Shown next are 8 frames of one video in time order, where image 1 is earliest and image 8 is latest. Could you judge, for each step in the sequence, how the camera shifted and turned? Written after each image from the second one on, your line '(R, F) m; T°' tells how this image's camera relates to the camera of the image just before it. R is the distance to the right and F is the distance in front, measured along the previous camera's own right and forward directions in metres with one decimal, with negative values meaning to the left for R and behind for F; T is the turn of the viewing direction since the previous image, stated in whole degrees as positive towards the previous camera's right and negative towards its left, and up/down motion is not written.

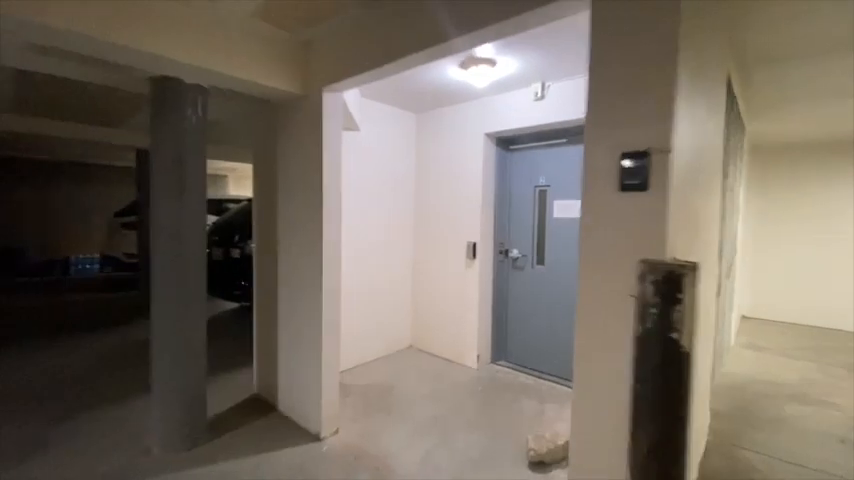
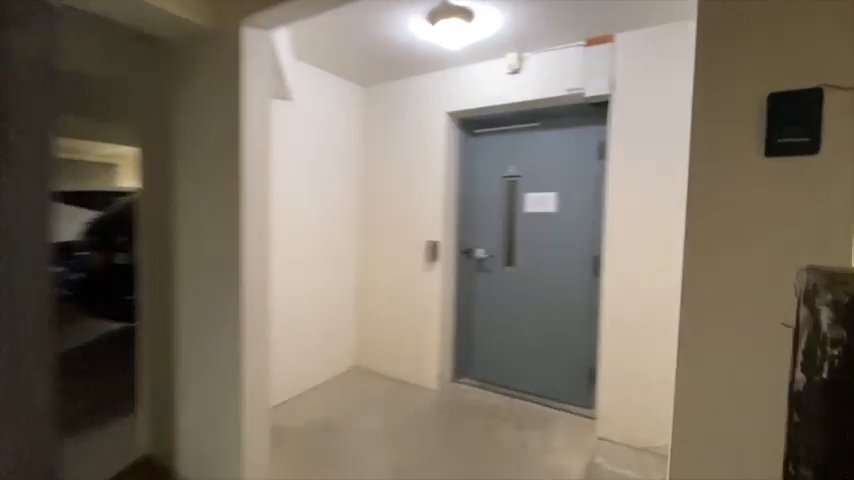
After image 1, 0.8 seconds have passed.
(-0.2, +0.6) m; +11°
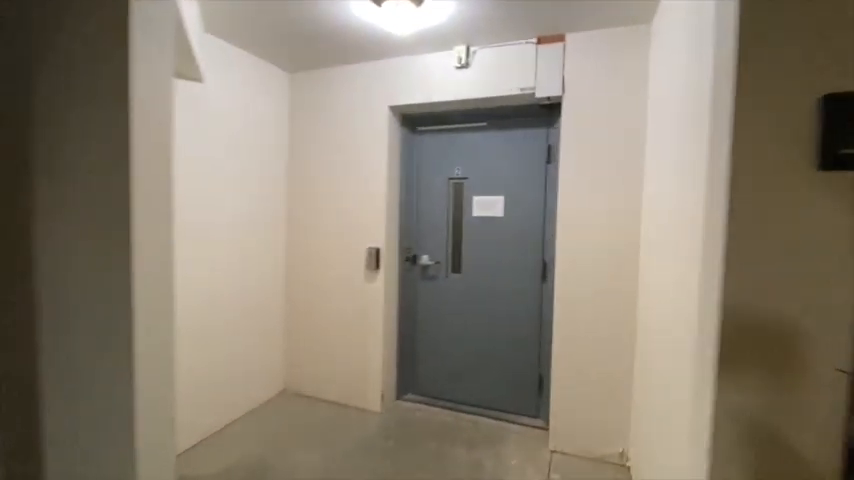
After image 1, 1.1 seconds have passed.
(-0.1, +0.2) m; +10°
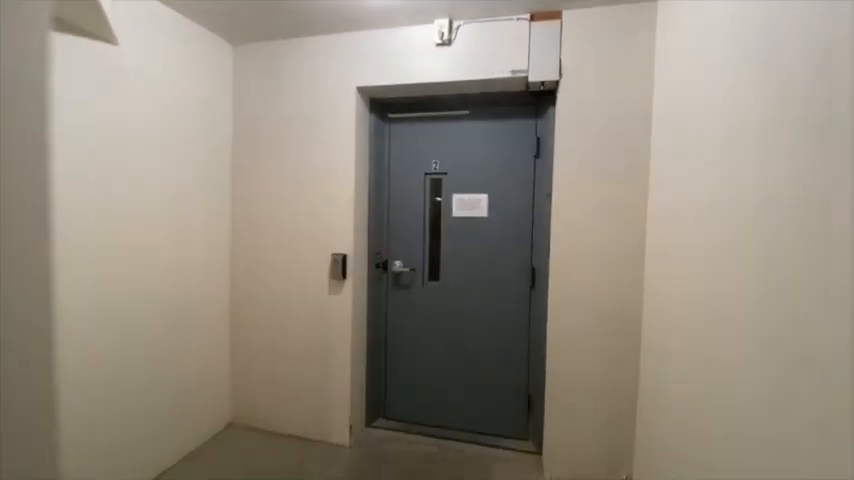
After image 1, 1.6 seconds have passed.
(-0.1, +0.3) m; +7°
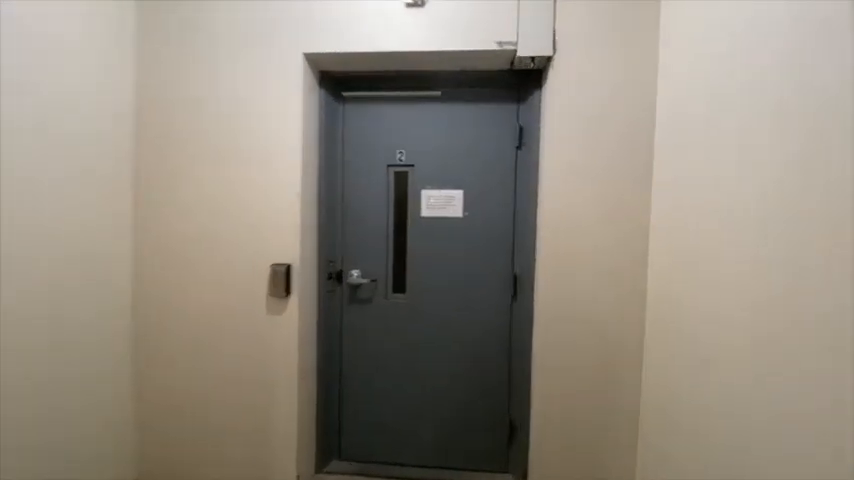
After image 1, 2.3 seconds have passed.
(-0.1, +0.4) m; +8°
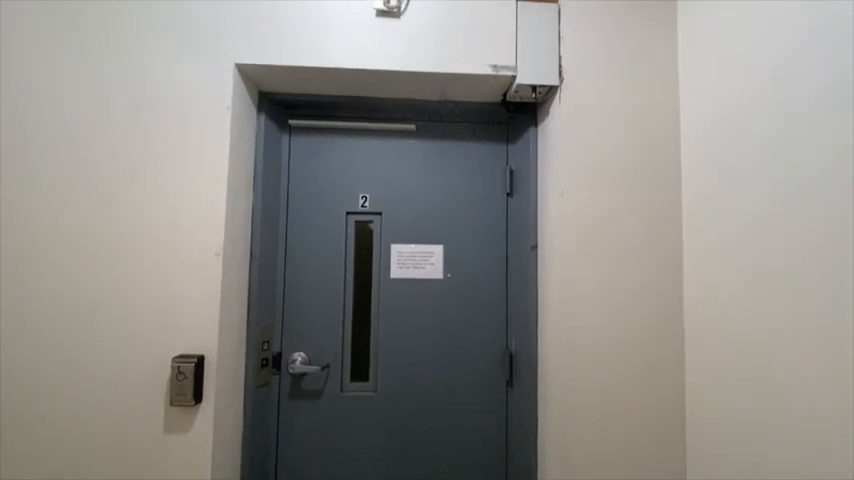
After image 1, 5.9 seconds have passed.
(-0.1, +0.4) m; +8°
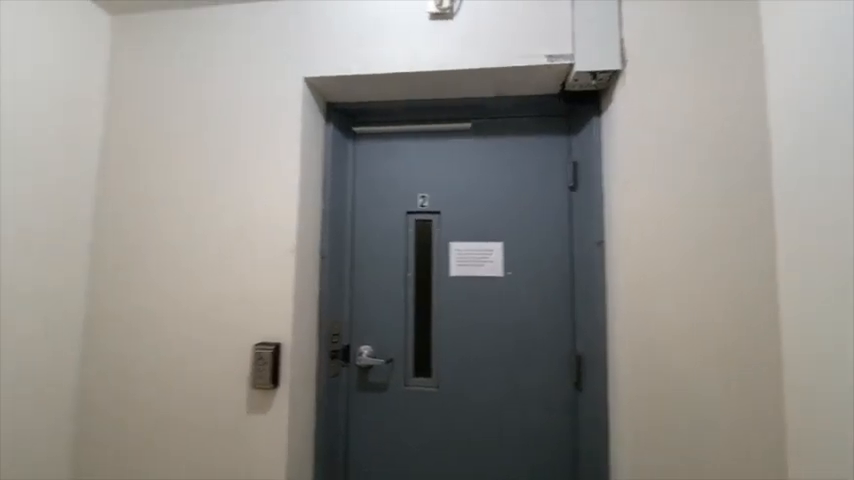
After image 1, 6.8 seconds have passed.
(0.0, 0.0) m; -10°
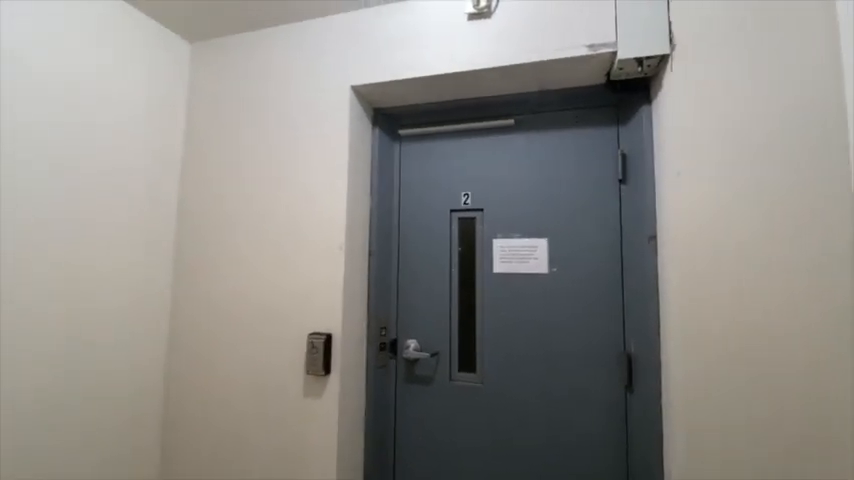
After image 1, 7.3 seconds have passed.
(+0.1, 0.0) m; -9°
